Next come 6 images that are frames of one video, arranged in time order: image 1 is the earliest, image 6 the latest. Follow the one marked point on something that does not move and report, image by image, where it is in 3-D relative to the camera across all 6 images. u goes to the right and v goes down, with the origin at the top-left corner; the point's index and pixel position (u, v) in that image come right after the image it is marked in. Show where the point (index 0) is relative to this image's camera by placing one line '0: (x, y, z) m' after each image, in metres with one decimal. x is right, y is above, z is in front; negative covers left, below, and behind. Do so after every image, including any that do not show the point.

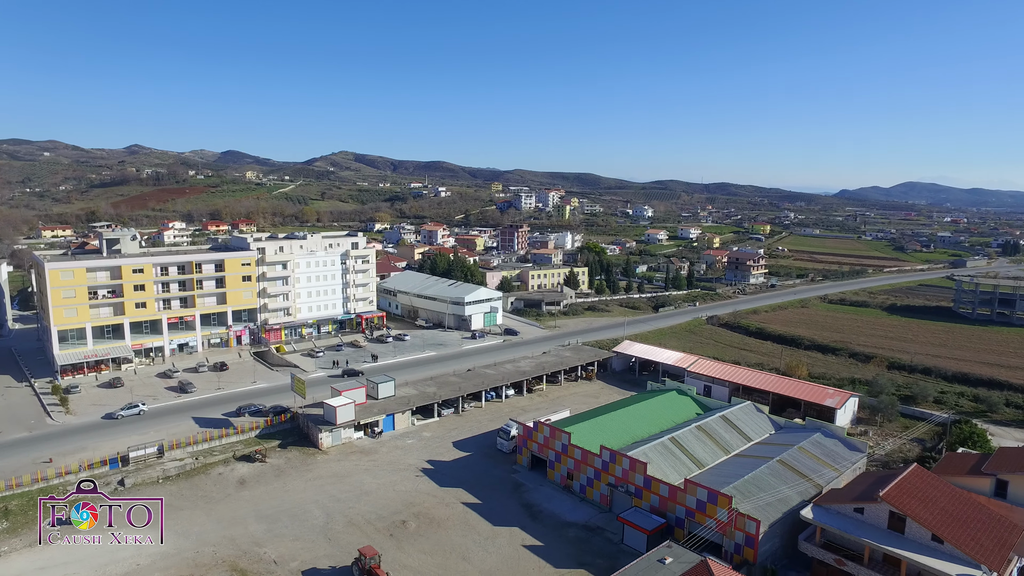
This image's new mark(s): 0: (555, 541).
0: (+1.5, -8.5, +19.0) m
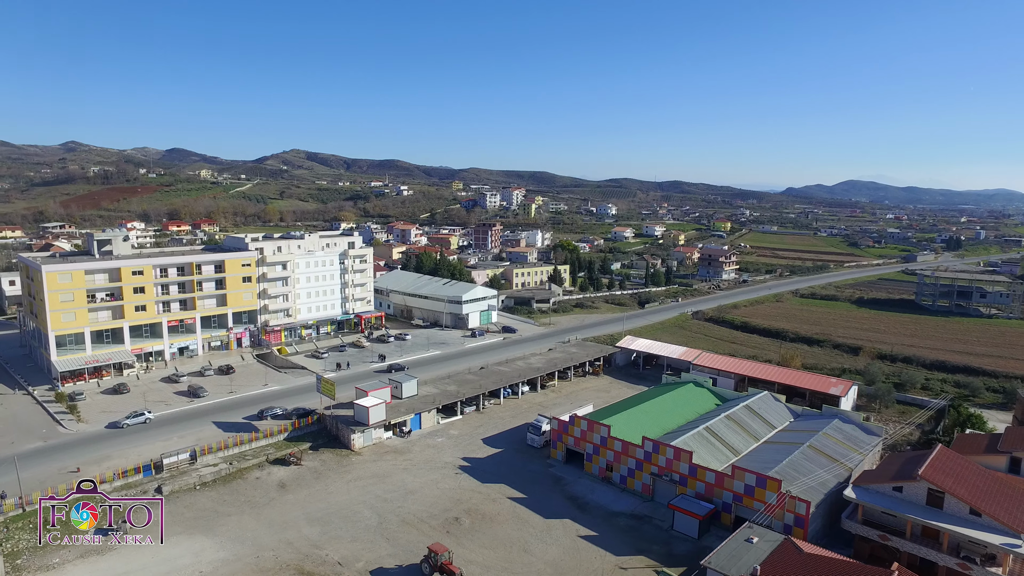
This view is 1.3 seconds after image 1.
0: (+3.4, -8.4, +19.4) m
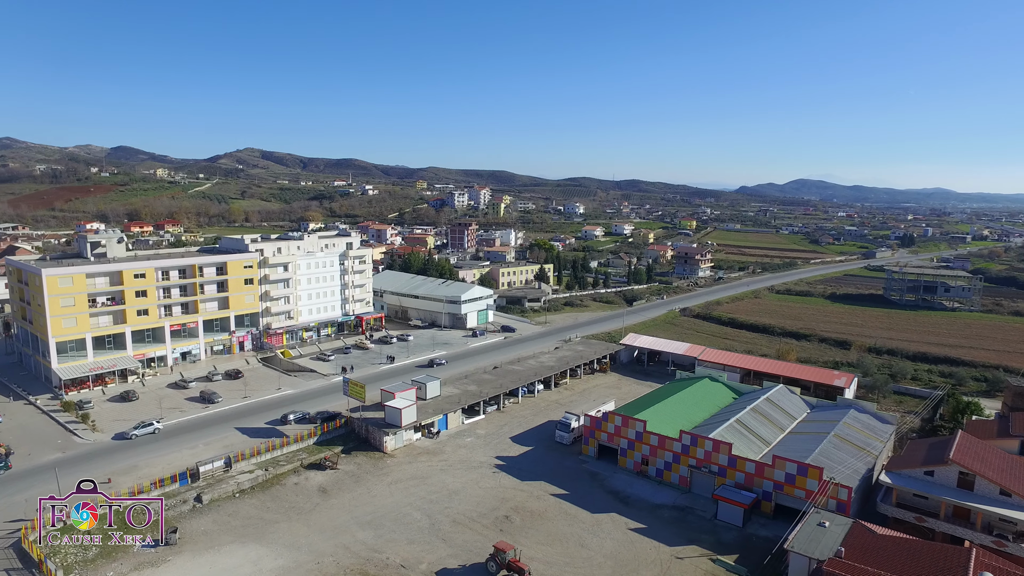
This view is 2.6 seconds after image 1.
0: (+5.1, -8.3, +19.8) m
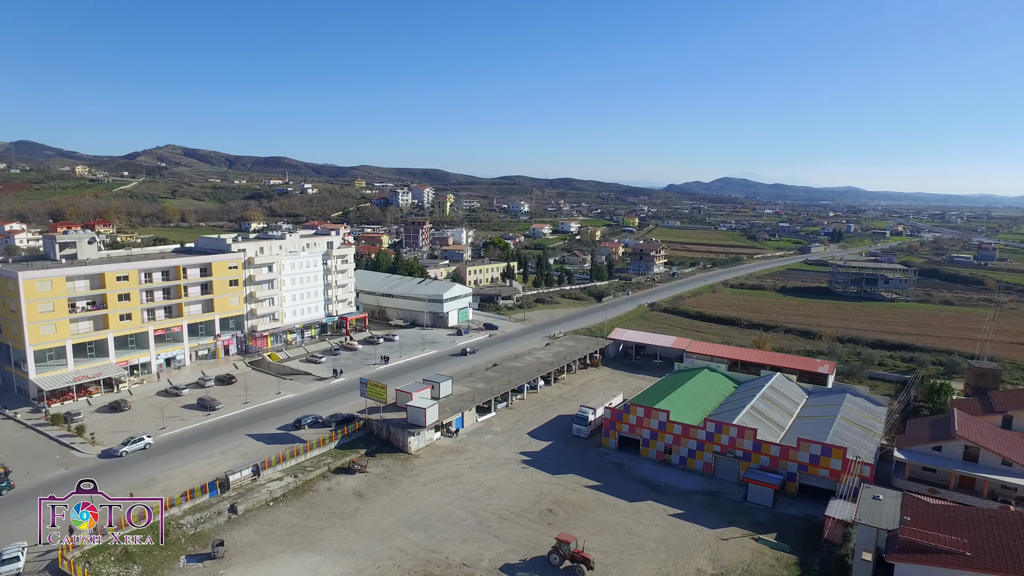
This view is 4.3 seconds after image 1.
0: (+6.6, -8.0, +20.5) m
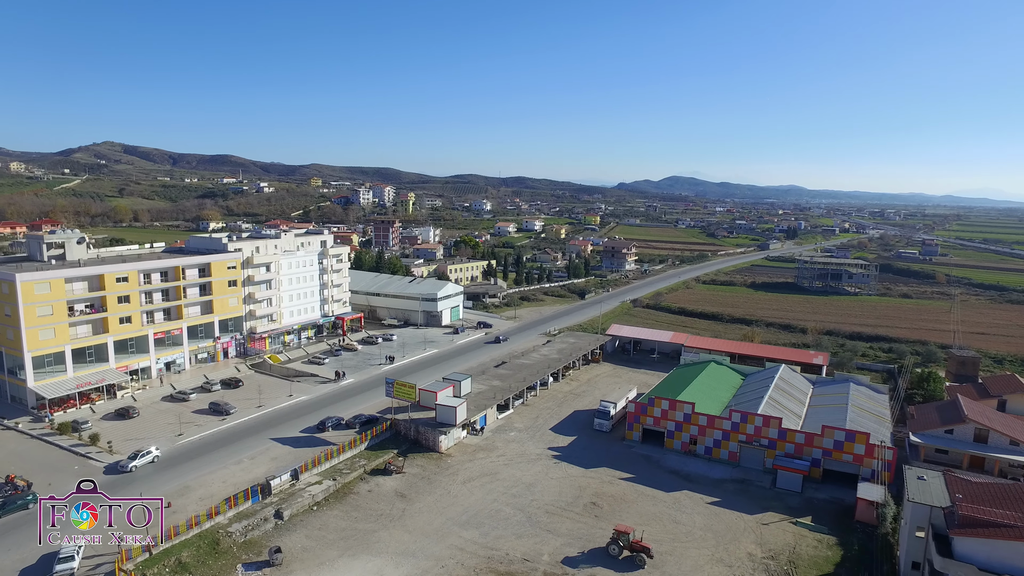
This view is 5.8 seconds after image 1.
0: (+8.1, -7.8, +21.1) m
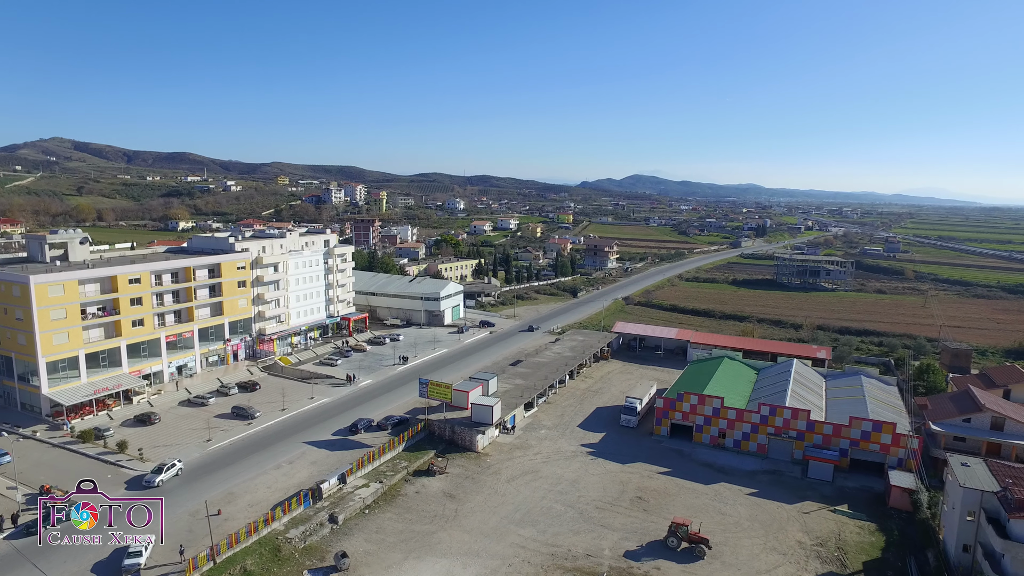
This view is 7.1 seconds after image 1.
0: (+9.7, -7.7, +21.7) m
